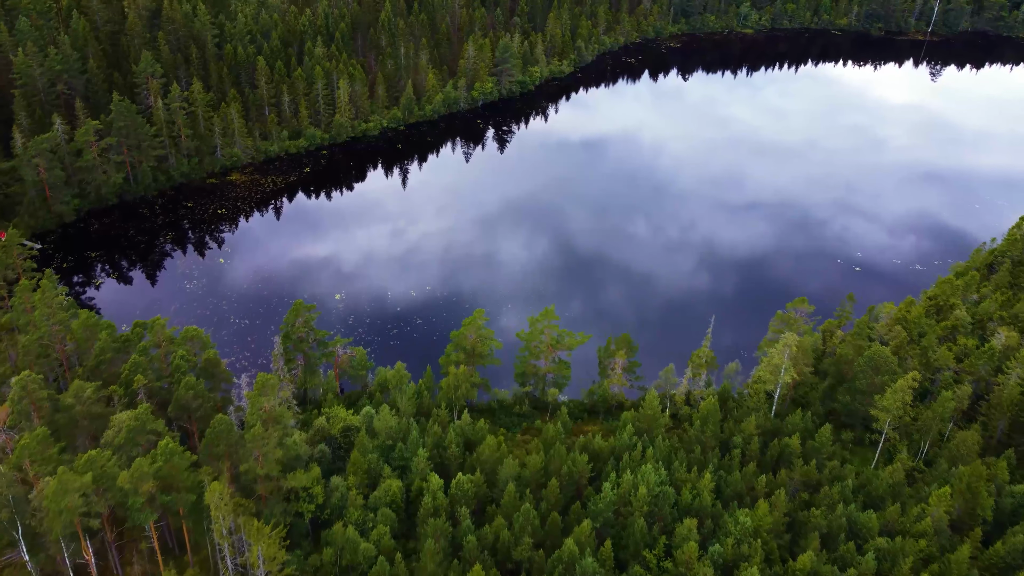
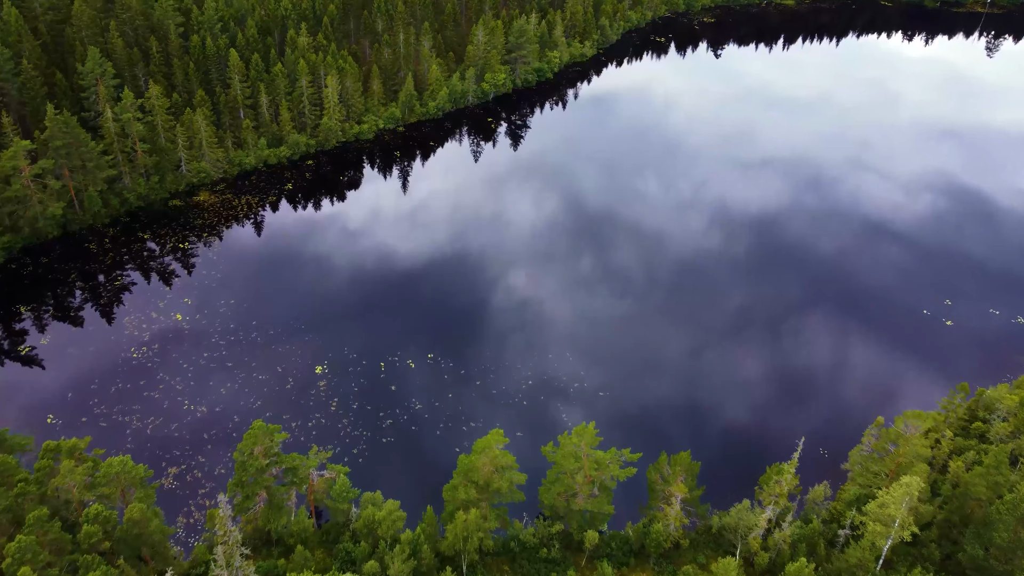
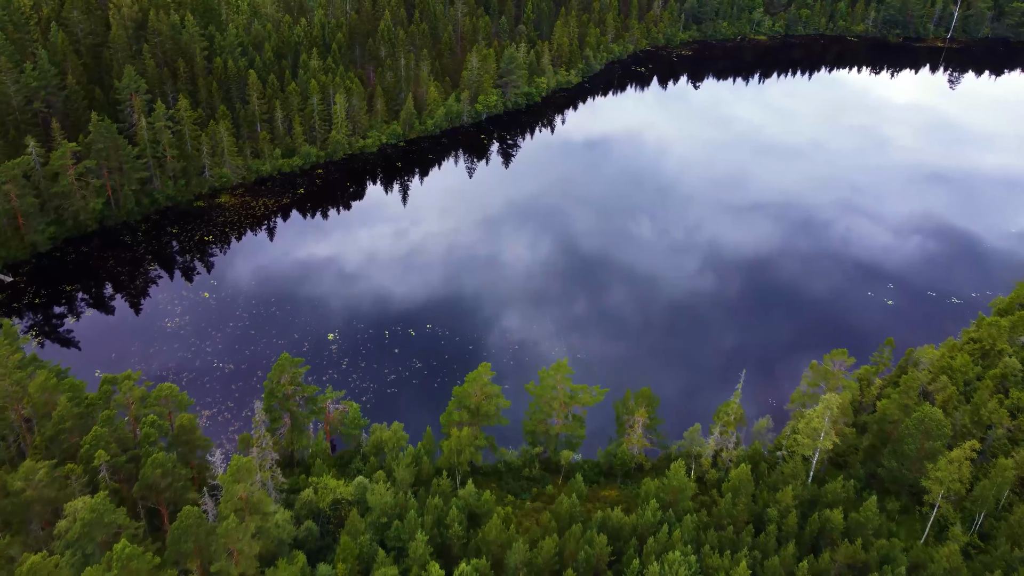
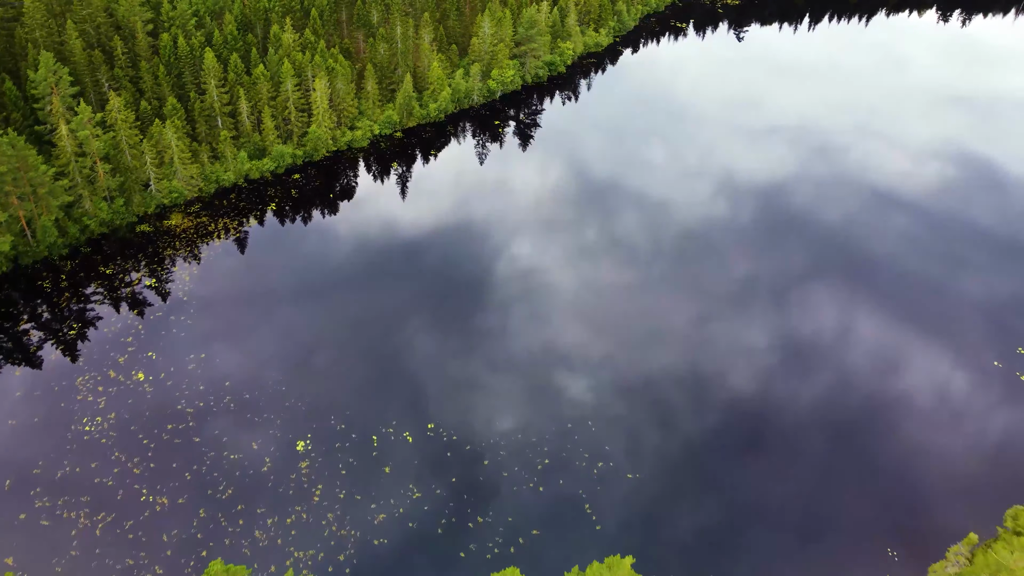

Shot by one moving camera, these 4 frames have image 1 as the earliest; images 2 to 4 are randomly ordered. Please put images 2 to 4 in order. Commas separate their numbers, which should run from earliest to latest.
3, 2, 4
